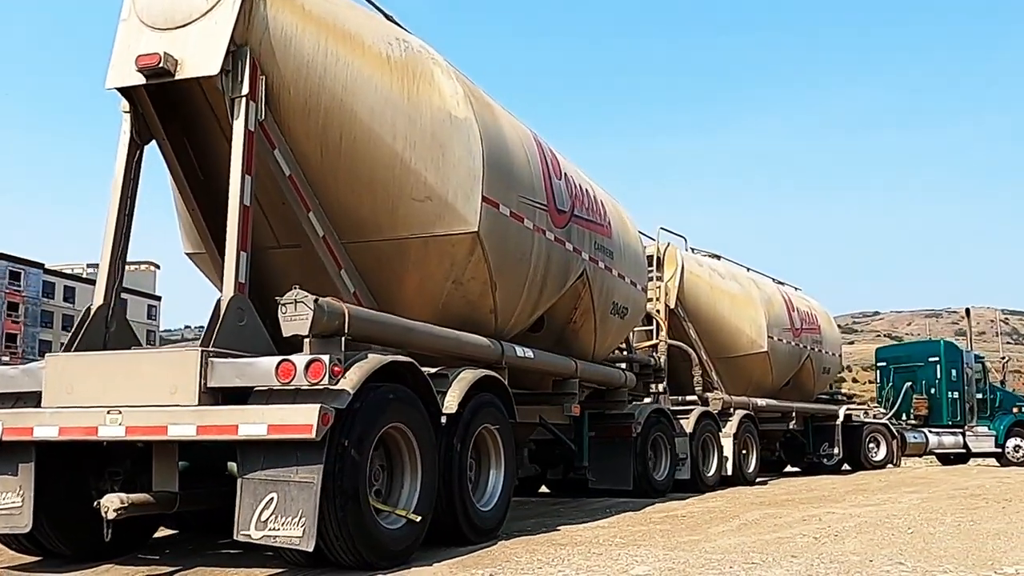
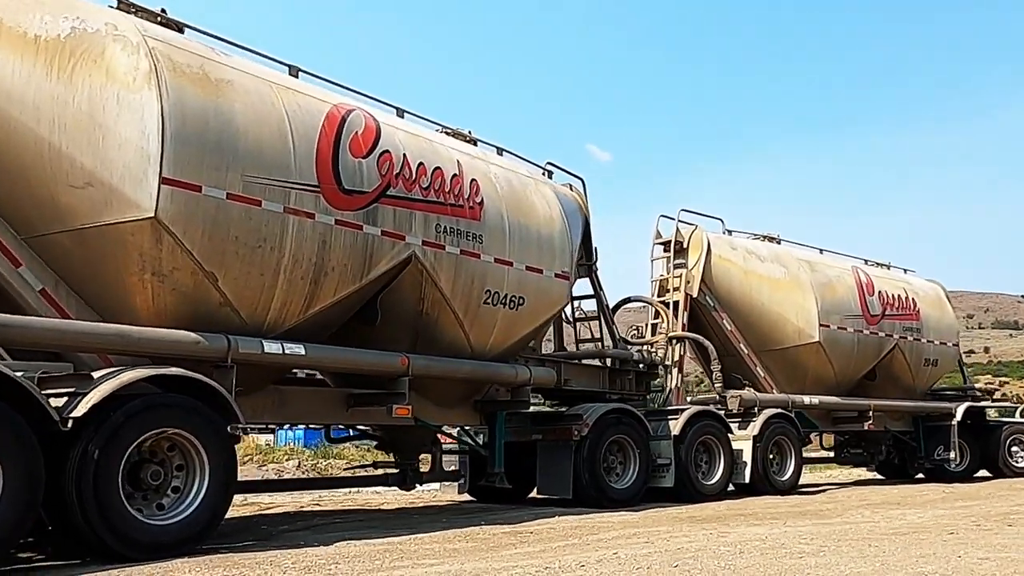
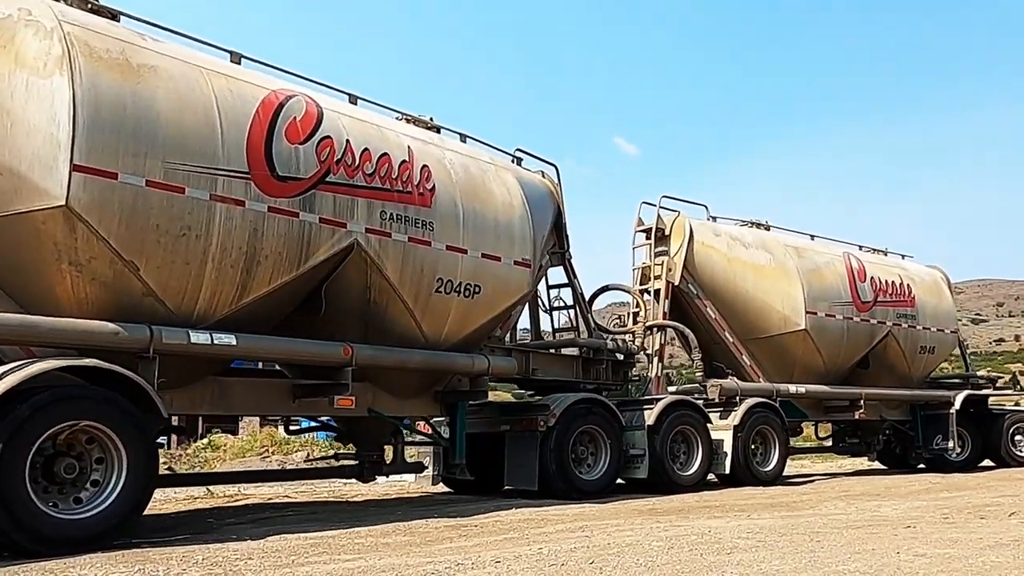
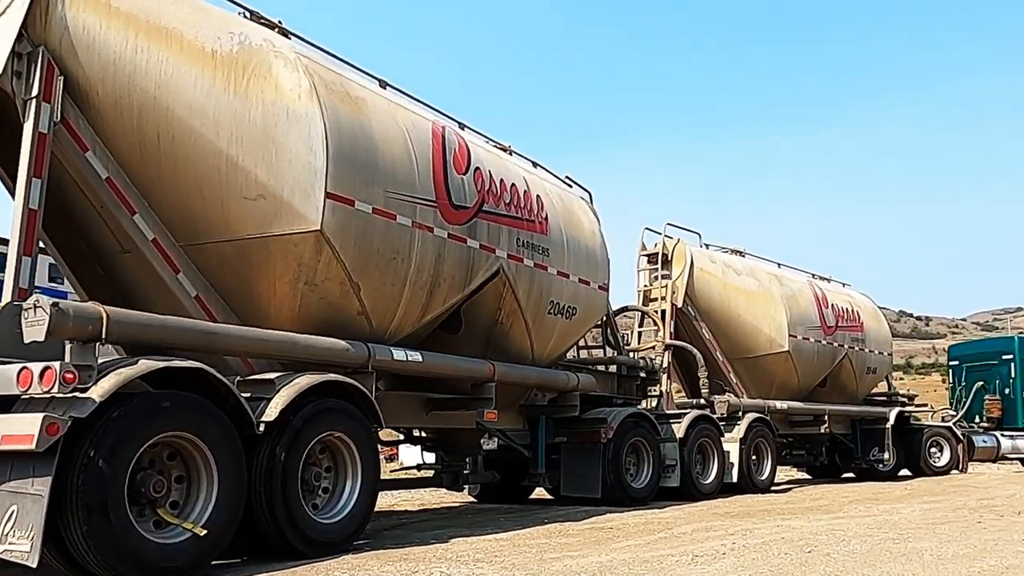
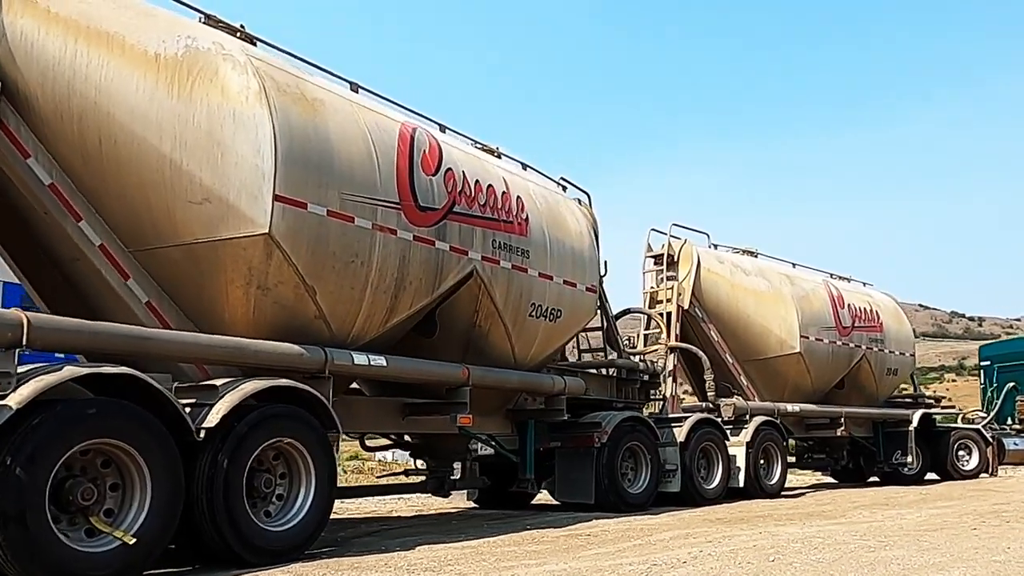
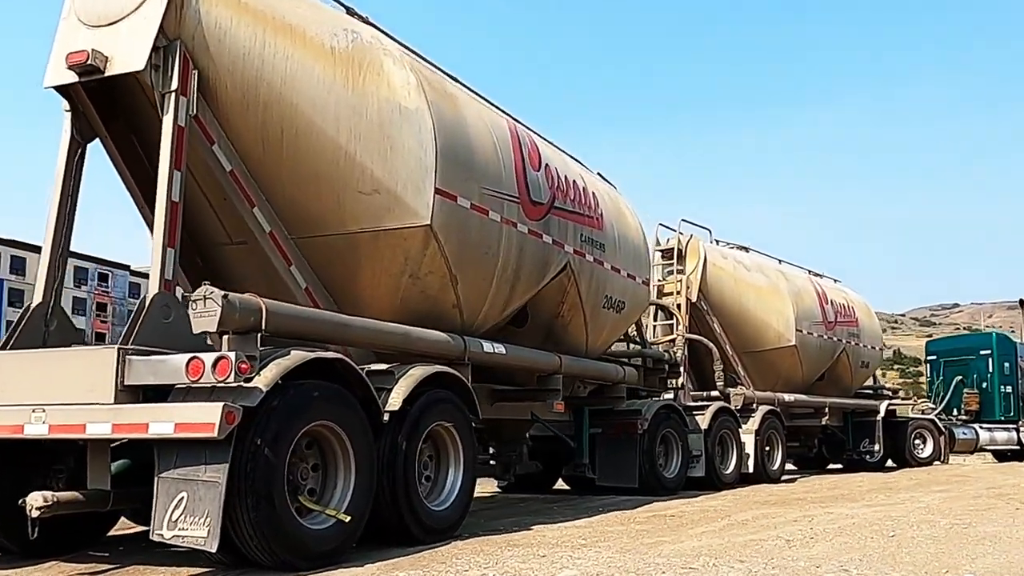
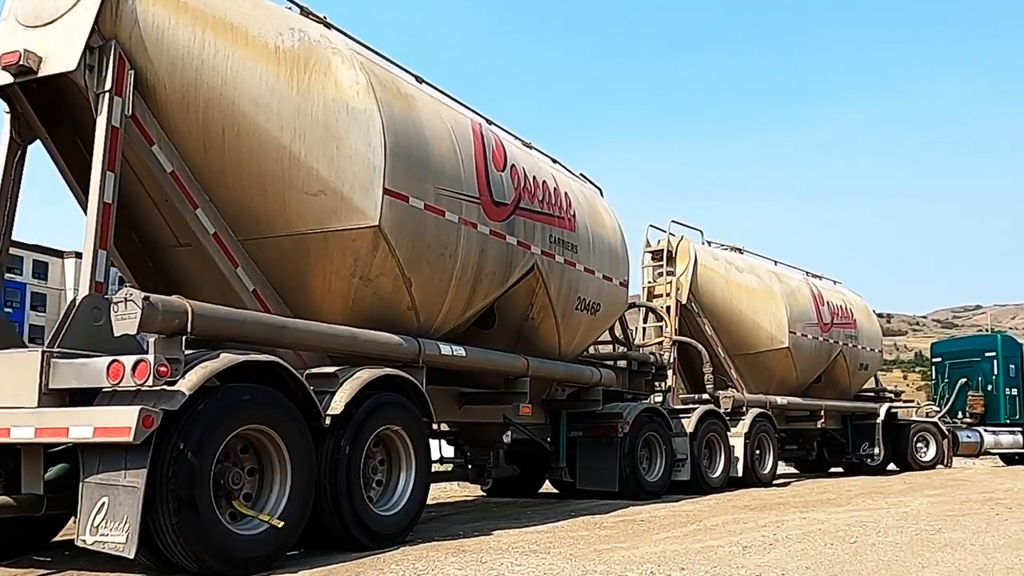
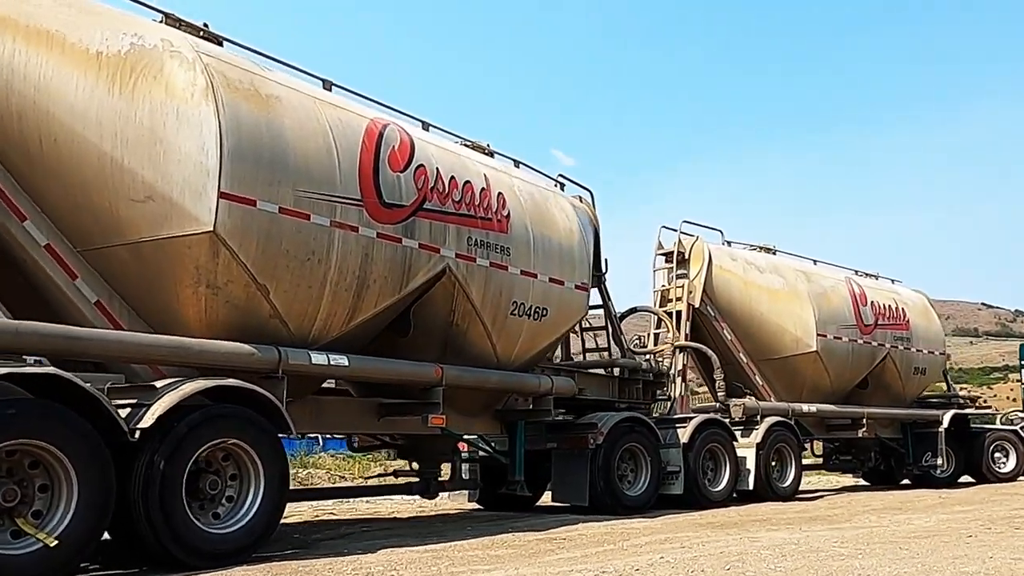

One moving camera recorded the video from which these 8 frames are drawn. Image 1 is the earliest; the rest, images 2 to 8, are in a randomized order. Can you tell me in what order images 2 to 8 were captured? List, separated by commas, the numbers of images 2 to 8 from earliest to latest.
6, 7, 4, 5, 8, 2, 3
